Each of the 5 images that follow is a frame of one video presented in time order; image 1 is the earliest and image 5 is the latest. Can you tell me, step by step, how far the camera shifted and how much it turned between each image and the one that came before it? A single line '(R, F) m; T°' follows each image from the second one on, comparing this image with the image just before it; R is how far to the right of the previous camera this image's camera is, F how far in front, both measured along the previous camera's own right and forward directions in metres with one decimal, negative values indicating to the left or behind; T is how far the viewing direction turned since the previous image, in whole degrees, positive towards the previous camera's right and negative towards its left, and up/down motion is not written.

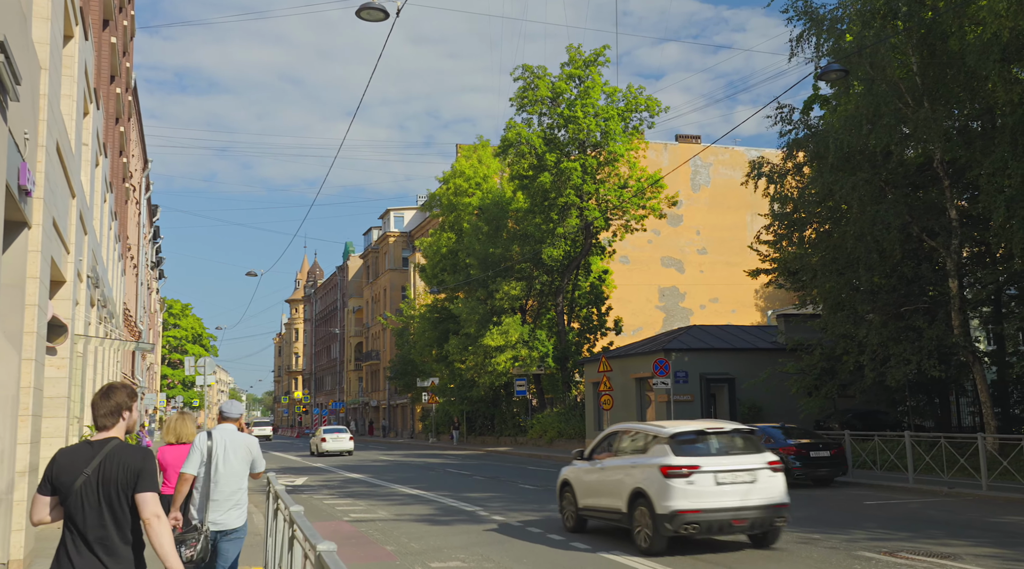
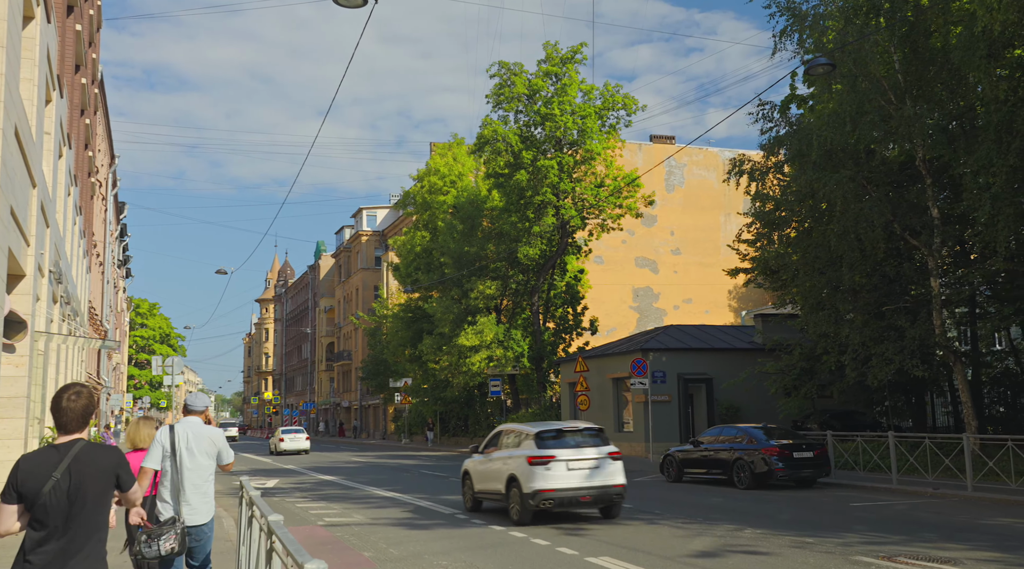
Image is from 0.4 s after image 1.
(-0.1, +0.5) m; +2°
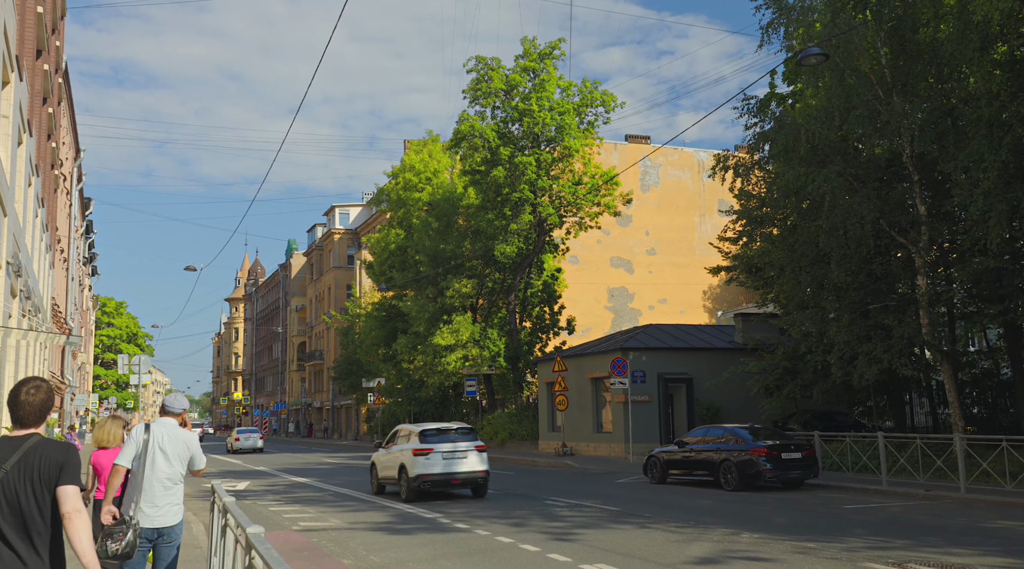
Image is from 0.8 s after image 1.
(-0.2, +0.6) m; +2°
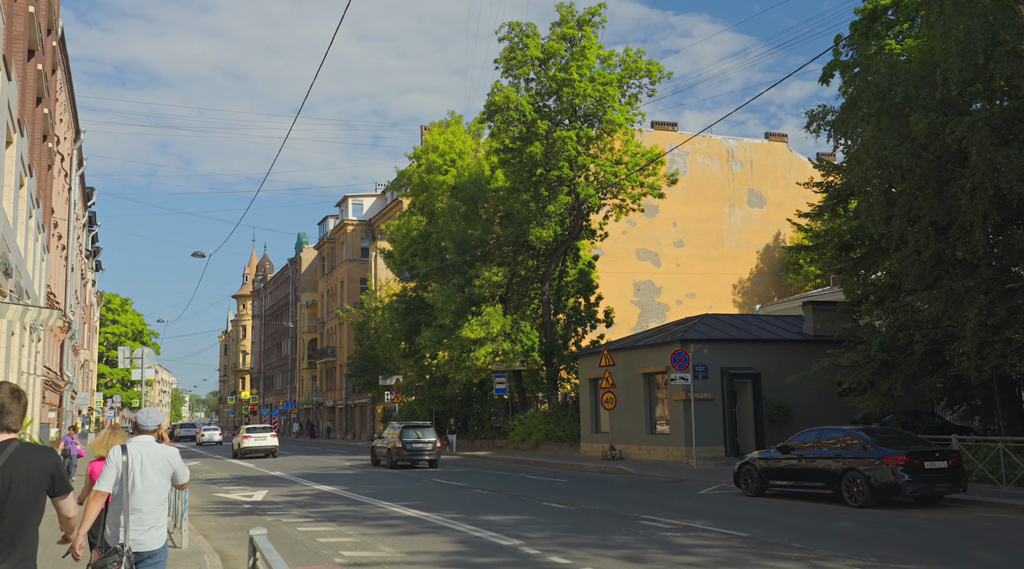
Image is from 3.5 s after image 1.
(-1.2, +3.3) m; 0°
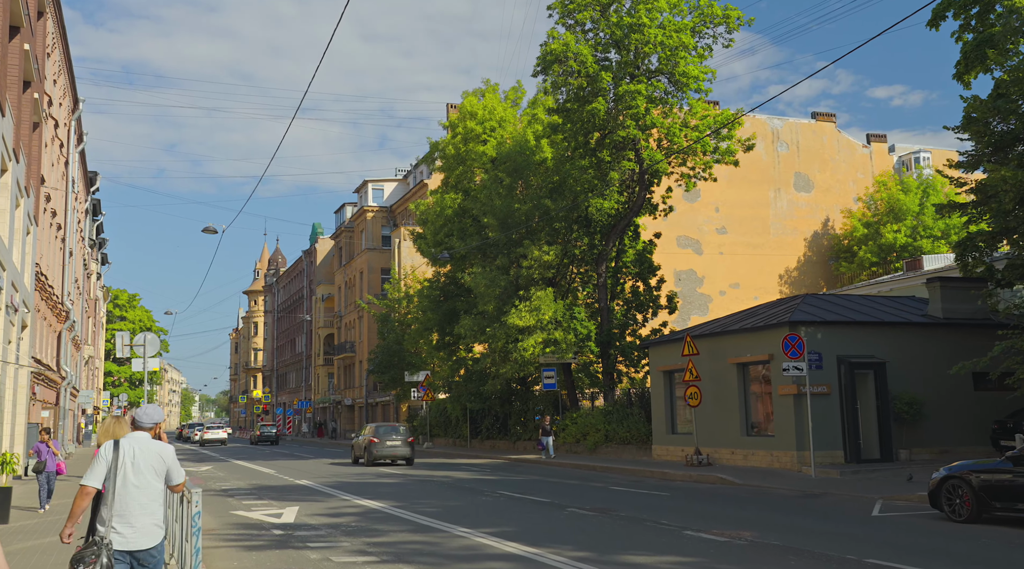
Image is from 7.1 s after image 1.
(-1.6, +4.6) m; -1°
